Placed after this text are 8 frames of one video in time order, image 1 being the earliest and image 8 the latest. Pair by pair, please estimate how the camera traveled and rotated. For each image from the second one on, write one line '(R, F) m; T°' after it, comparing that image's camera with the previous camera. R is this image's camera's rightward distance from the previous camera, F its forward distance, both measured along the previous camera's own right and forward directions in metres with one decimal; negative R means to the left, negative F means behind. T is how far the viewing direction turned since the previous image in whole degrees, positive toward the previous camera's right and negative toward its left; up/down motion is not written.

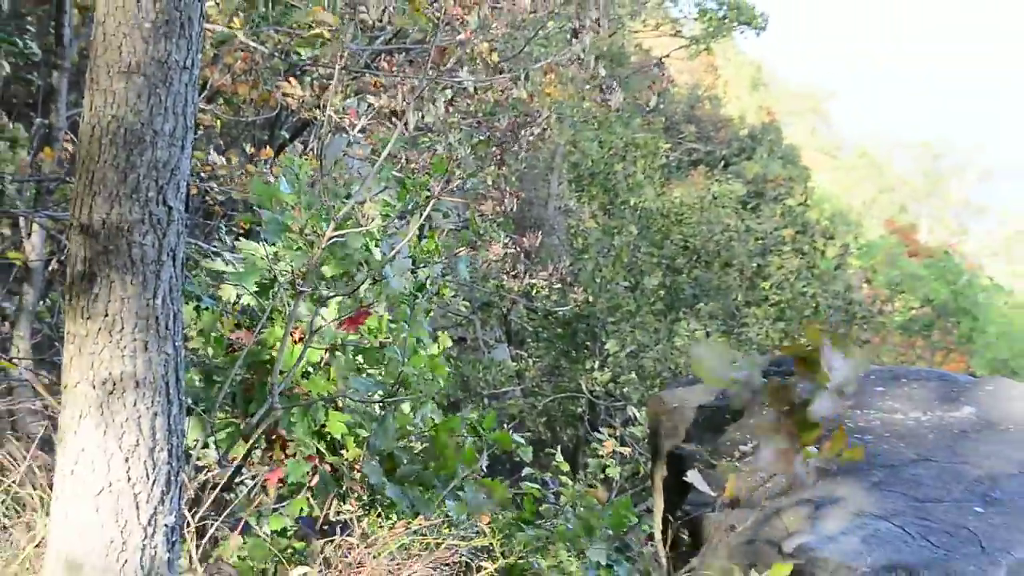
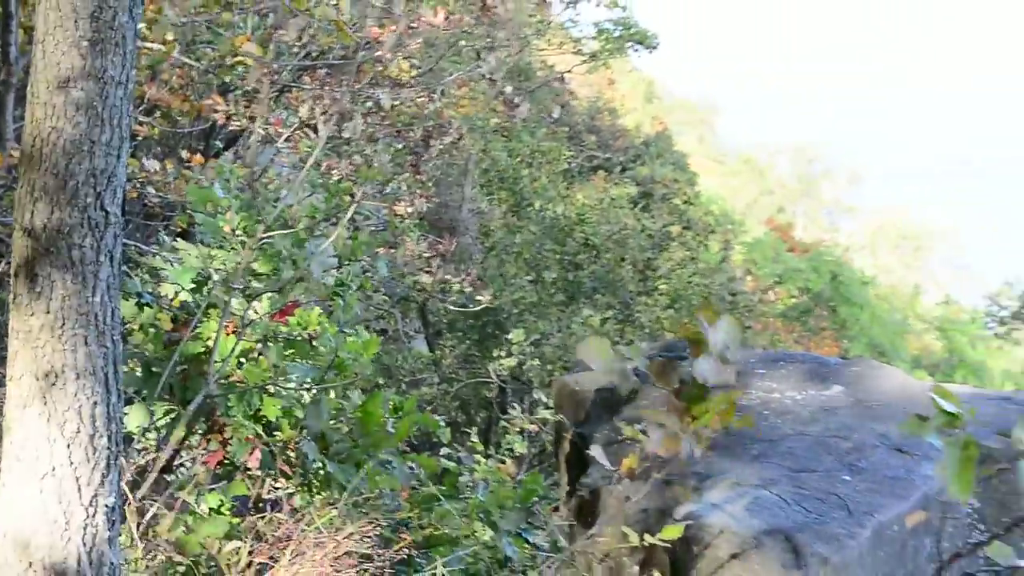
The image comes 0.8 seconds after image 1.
(+0.2, -0.2) m; 0°
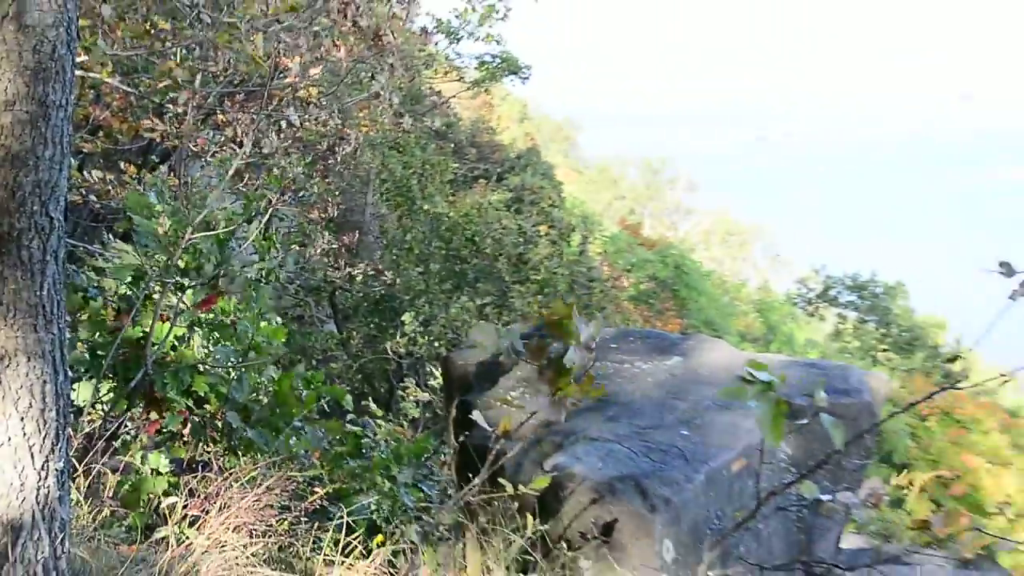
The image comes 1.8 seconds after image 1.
(+0.2, -0.4) m; +3°
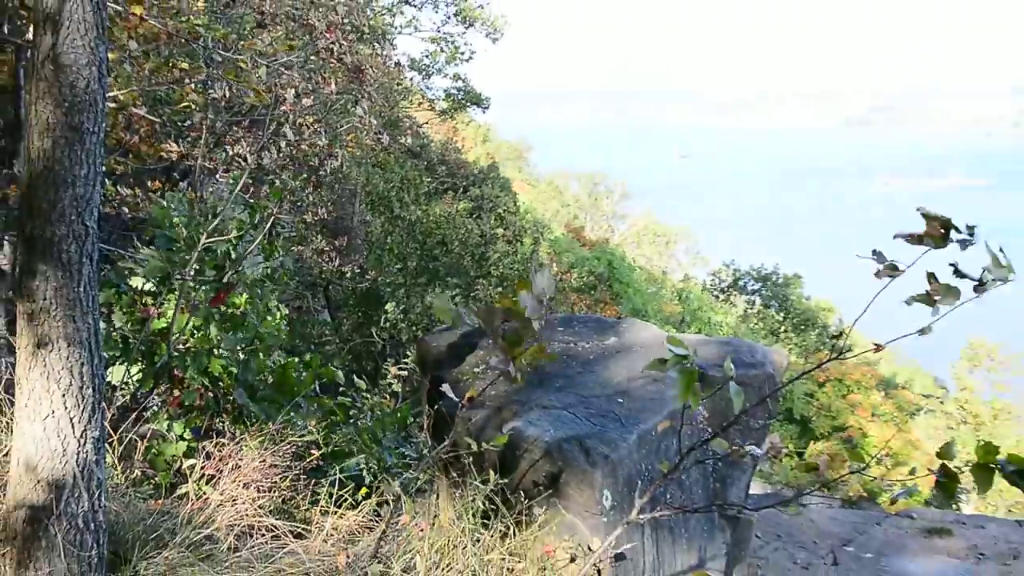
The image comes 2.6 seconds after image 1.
(+0.1, -0.5) m; +1°
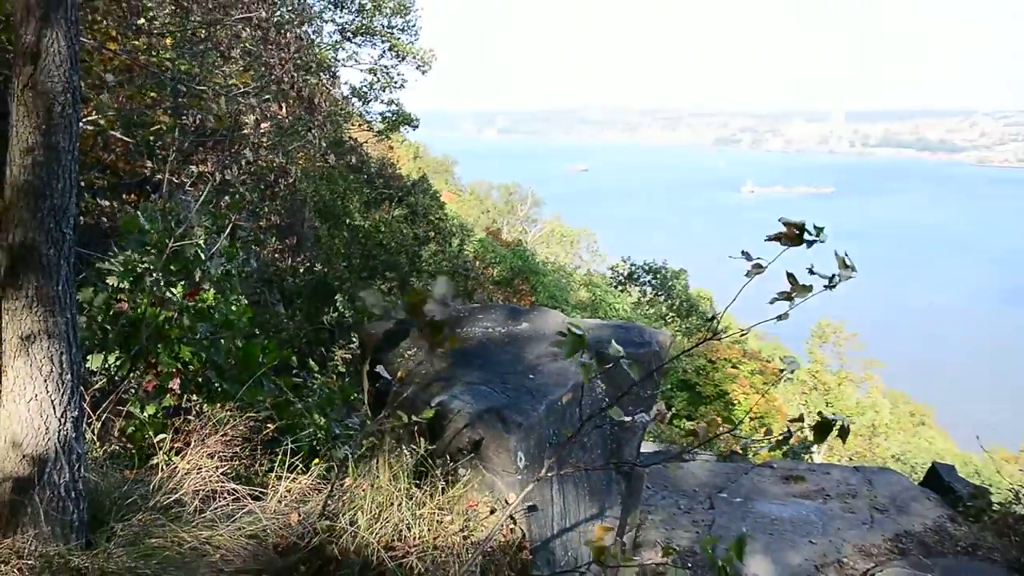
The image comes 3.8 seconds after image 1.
(+0.1, -0.6) m; +3°
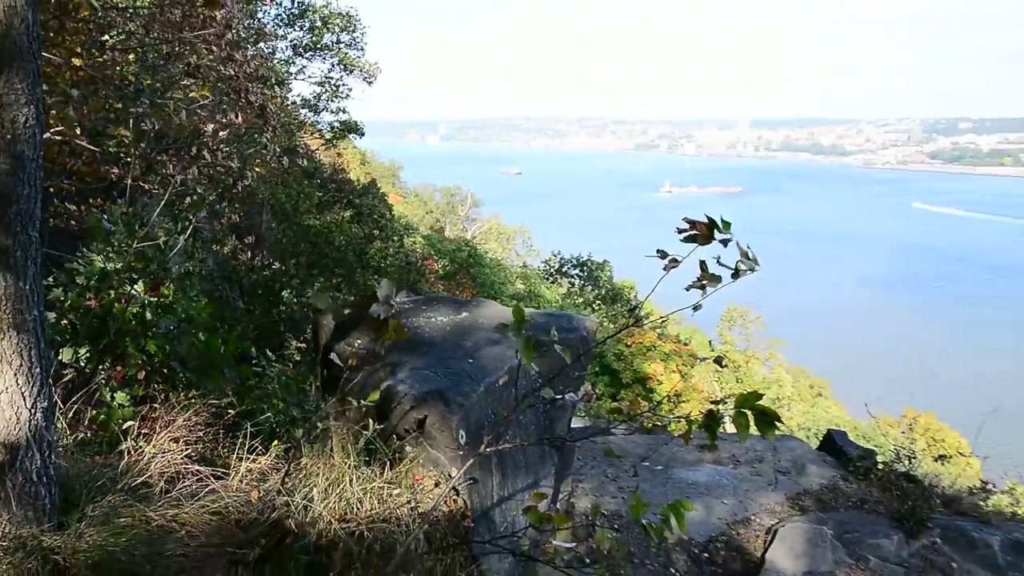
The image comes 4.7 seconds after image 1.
(+0.1, -0.4) m; +3°
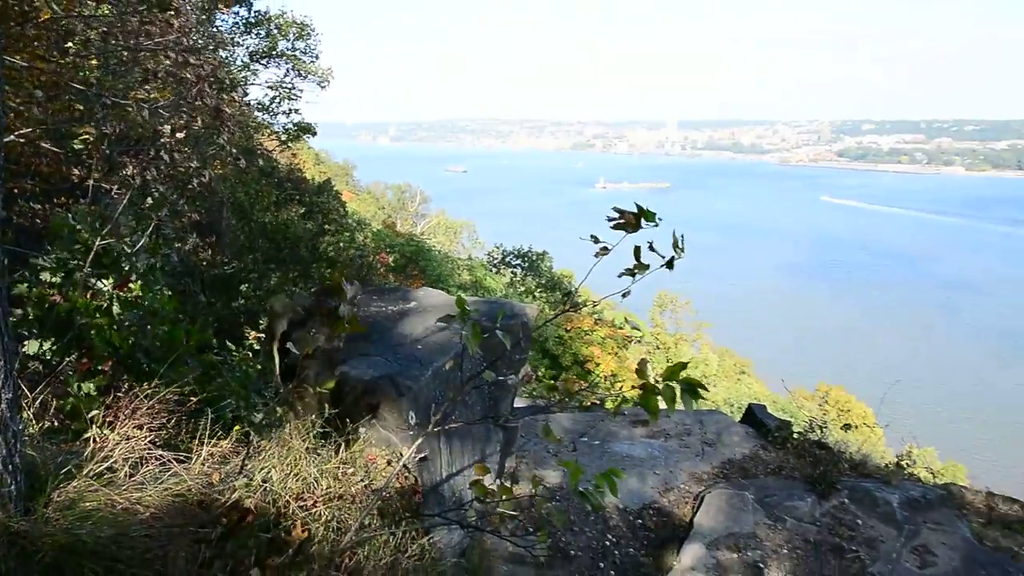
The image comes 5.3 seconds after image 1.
(0.0, -0.3) m; +3°
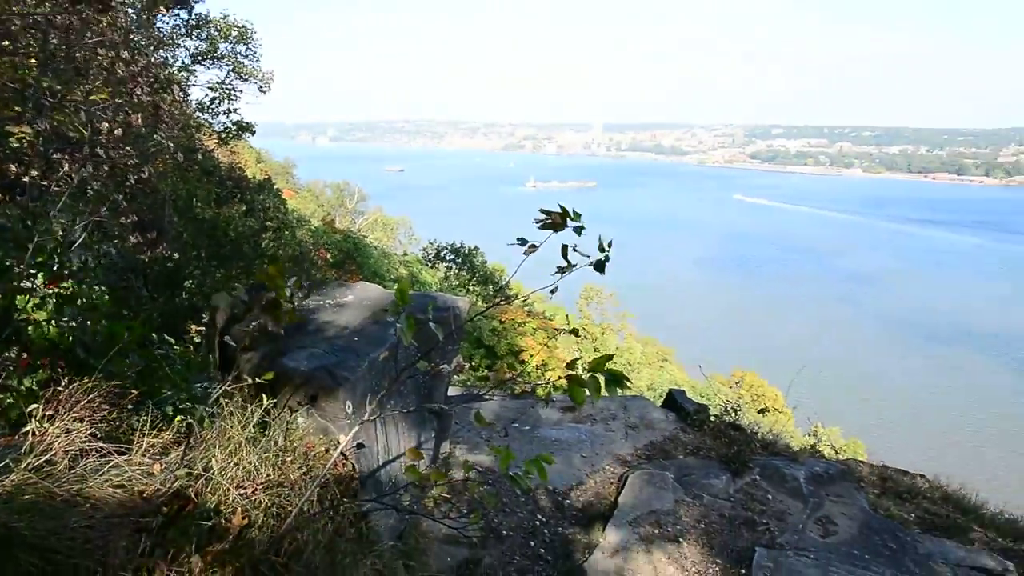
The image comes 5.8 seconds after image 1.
(0.0, -0.2) m; +4°
